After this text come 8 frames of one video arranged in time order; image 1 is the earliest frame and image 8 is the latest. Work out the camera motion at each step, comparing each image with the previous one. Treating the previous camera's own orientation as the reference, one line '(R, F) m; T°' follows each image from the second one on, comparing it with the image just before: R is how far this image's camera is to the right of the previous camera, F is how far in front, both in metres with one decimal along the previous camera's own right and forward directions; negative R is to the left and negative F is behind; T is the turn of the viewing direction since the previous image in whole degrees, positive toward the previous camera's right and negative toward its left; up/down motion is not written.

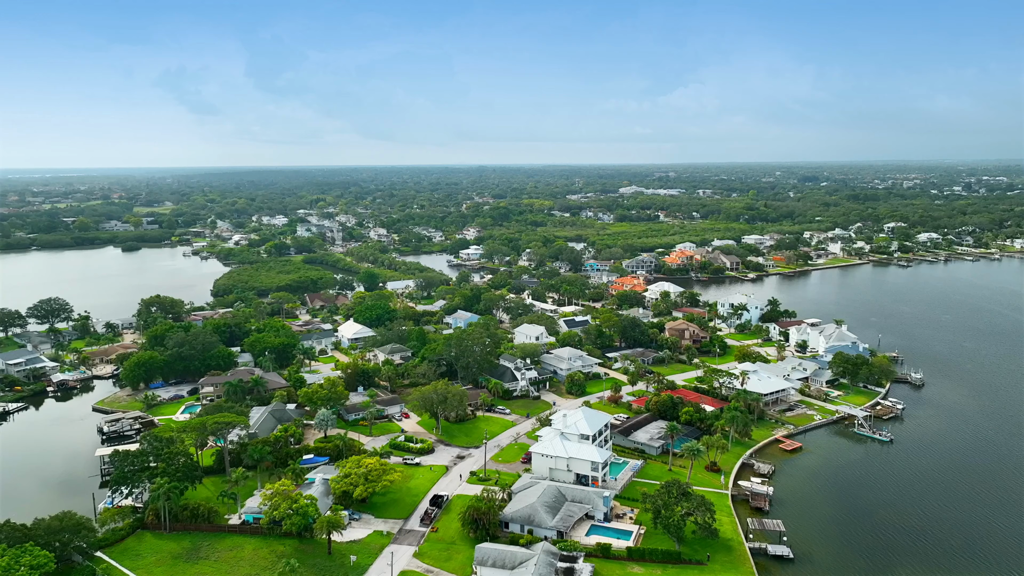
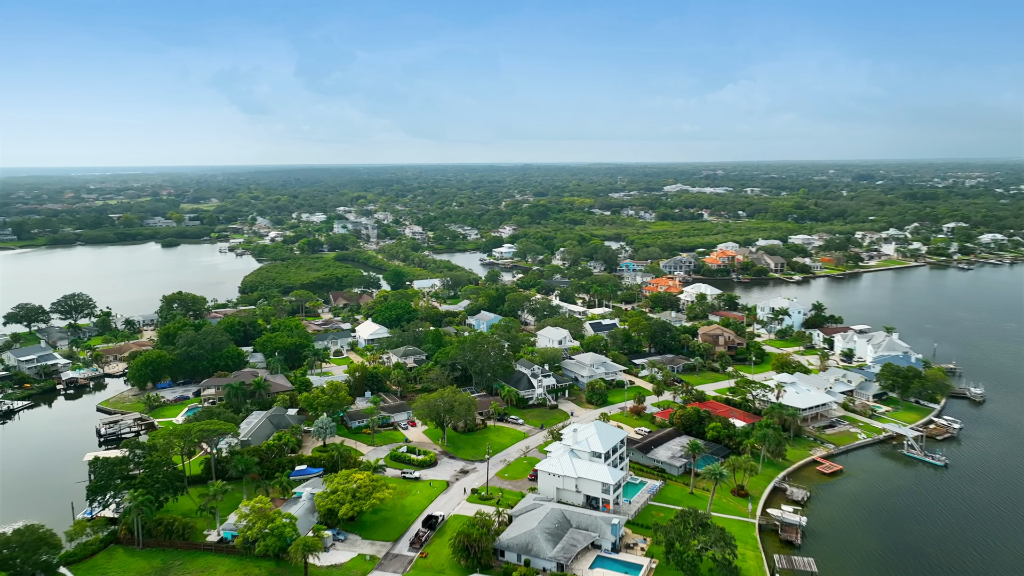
(+1.4, +2.5) m; -4°
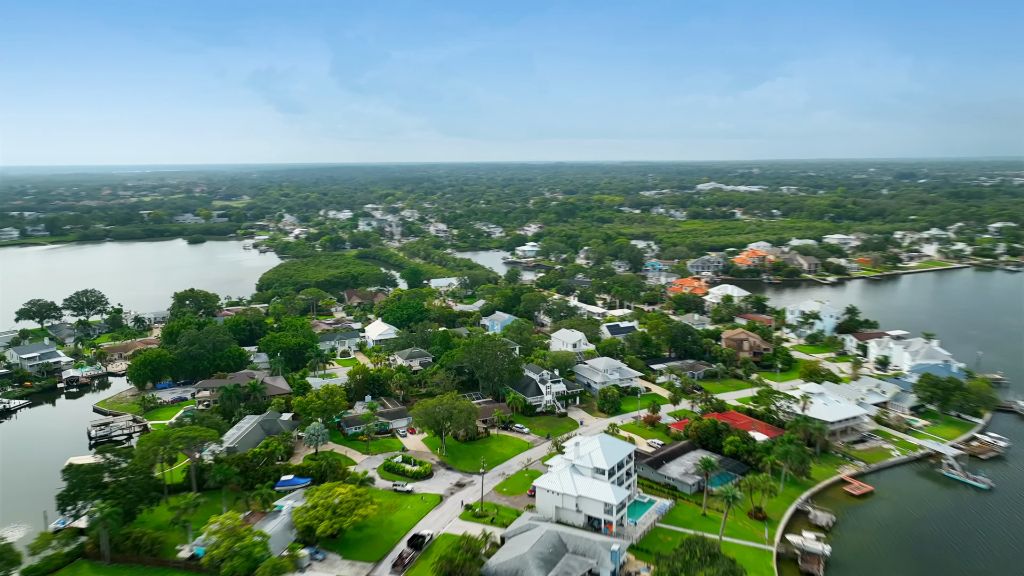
(+1.2, +2.0) m; -3°
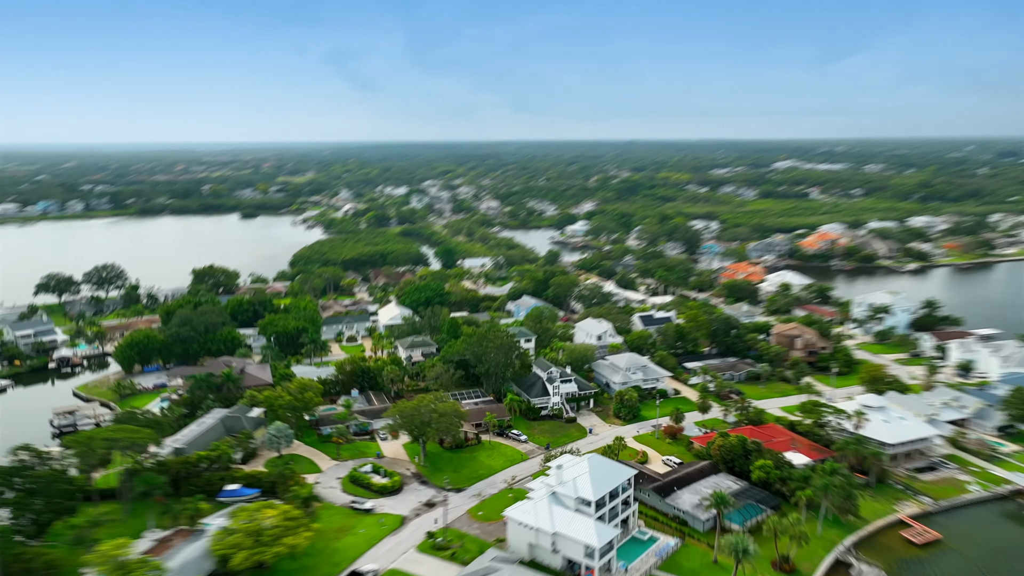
(+2.8, +4.6) m; -6°
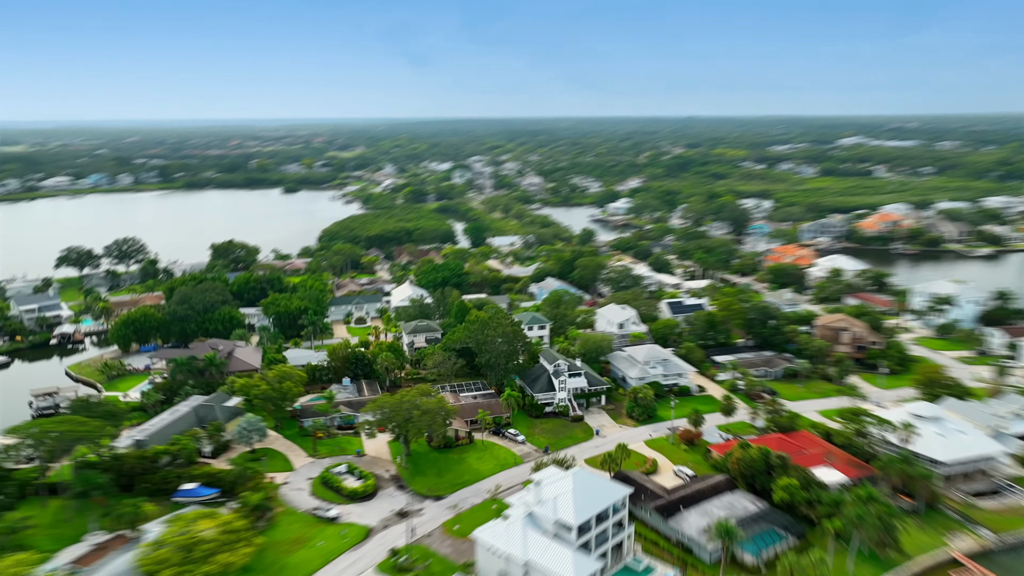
(+1.9, +3.0) m; -4°
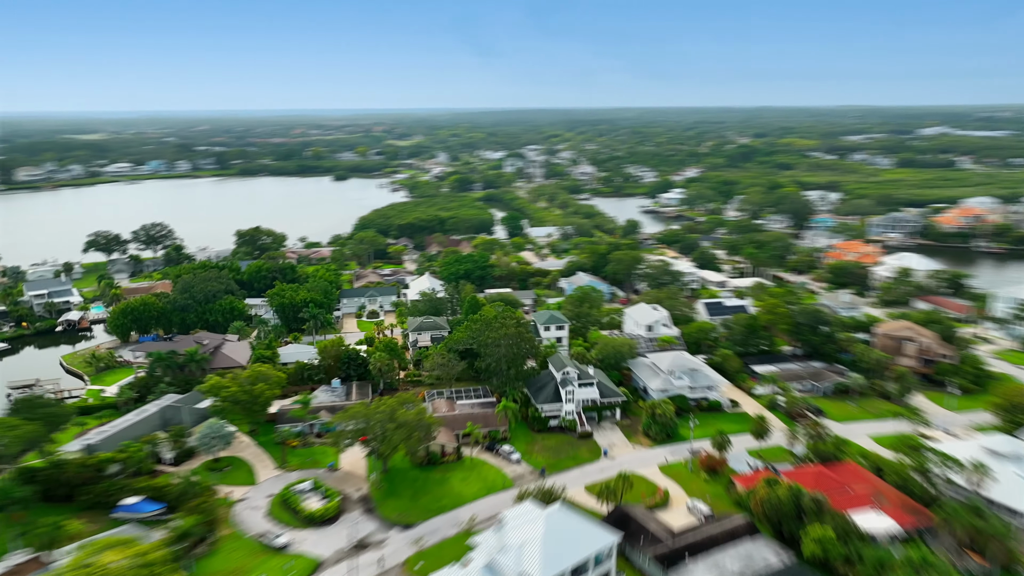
(+2.0, +3.2) m; -5°
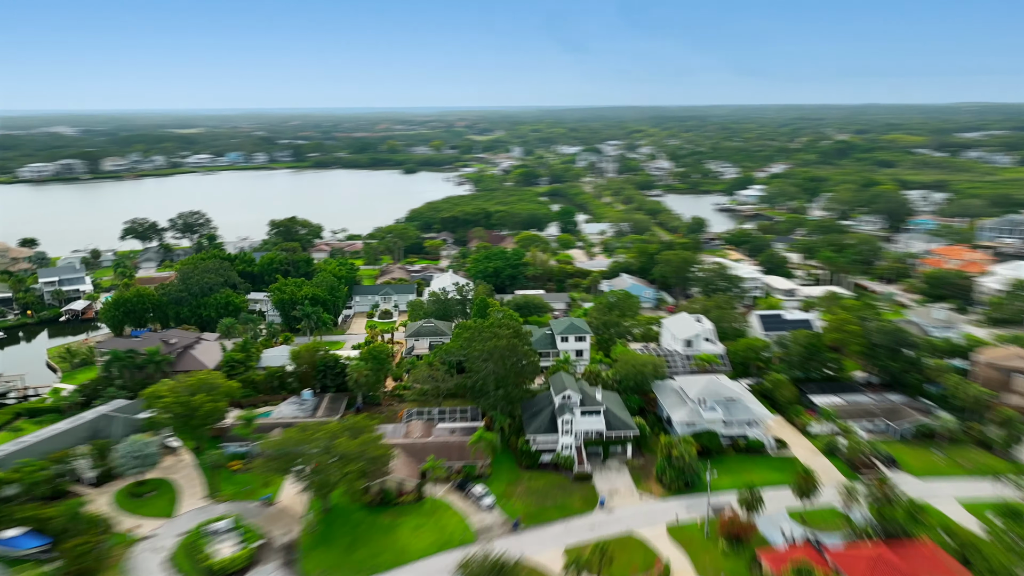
(+2.6, +4.4) m; -7°
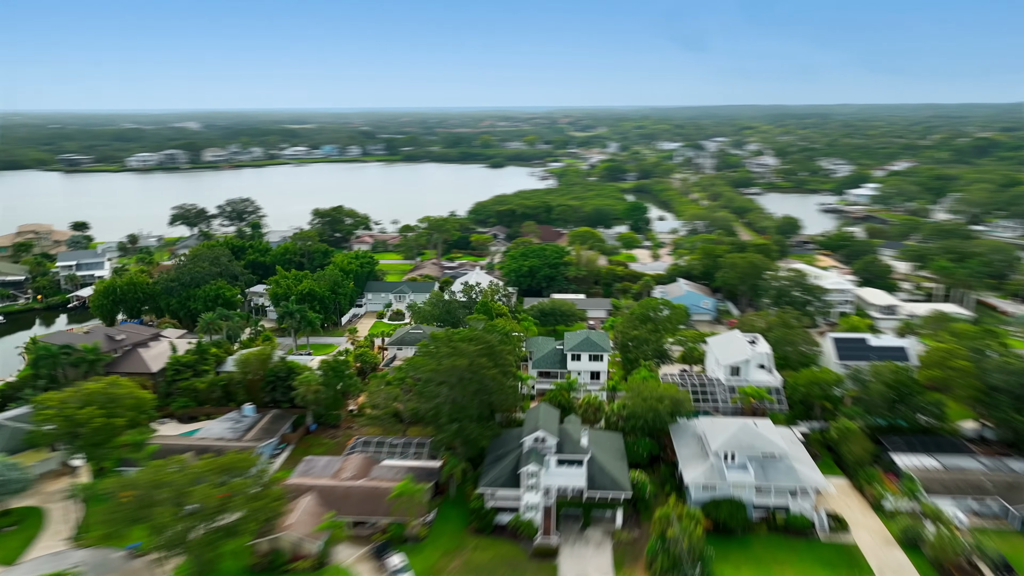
(+3.0, +5.0) m; -8°
